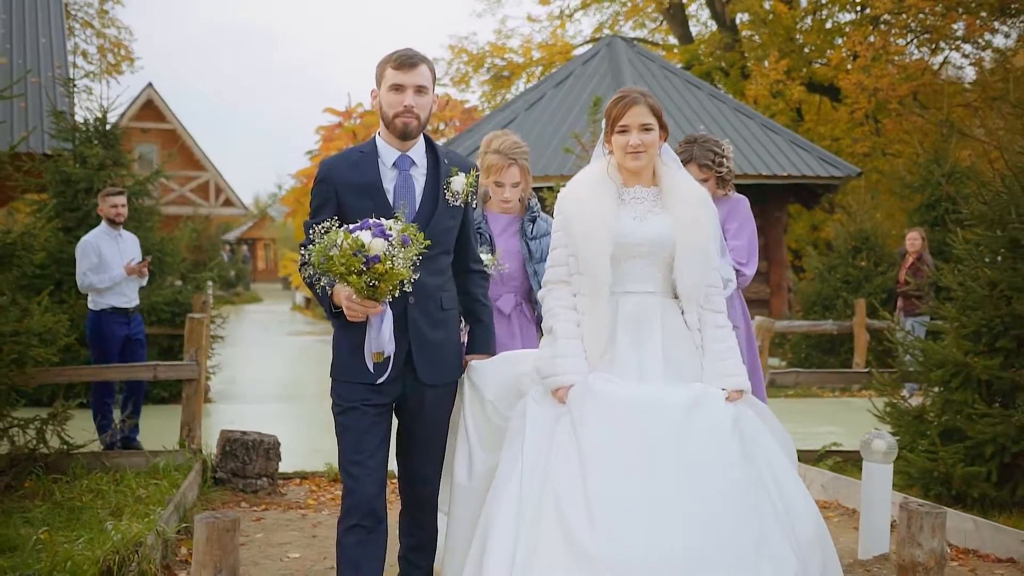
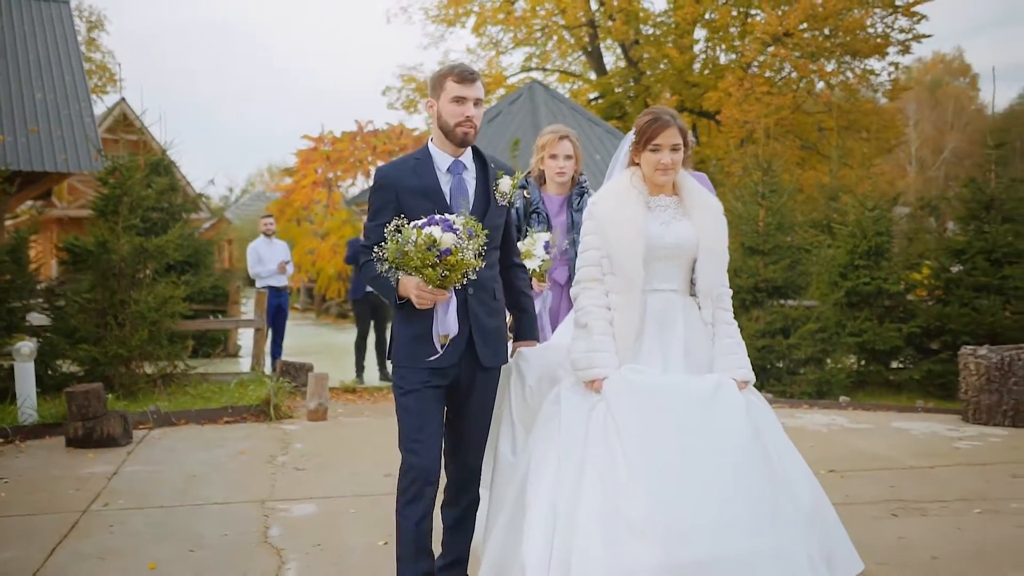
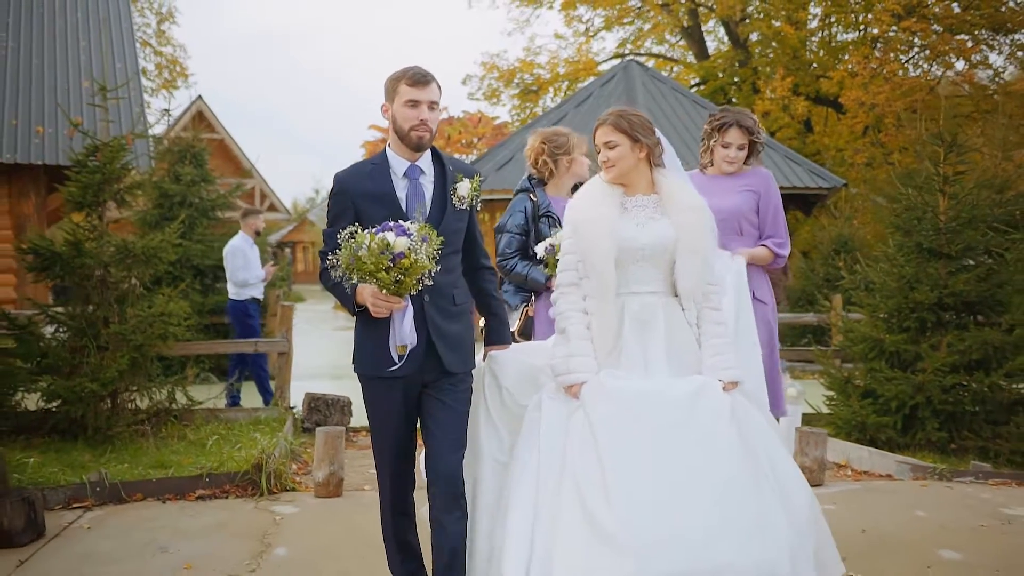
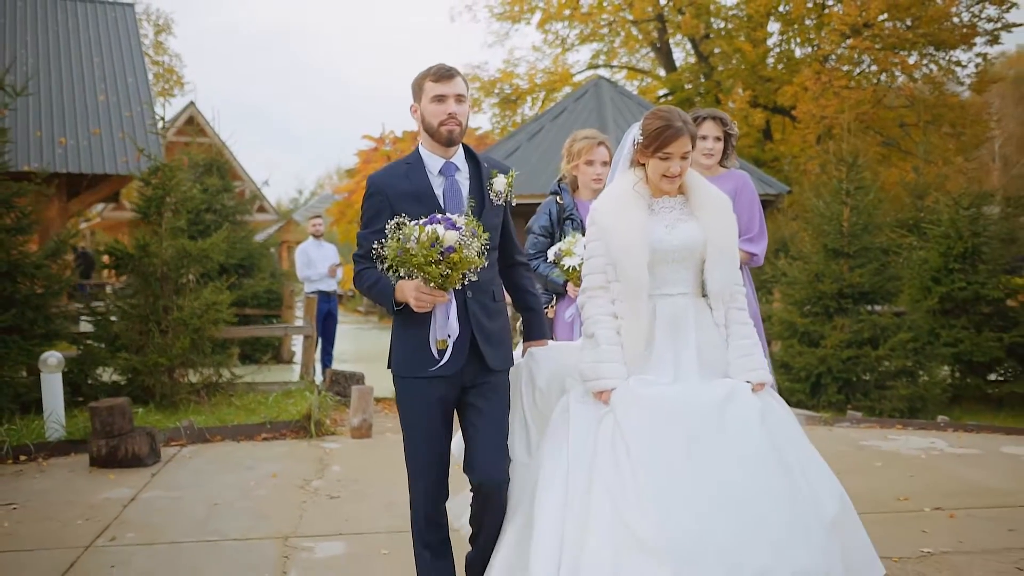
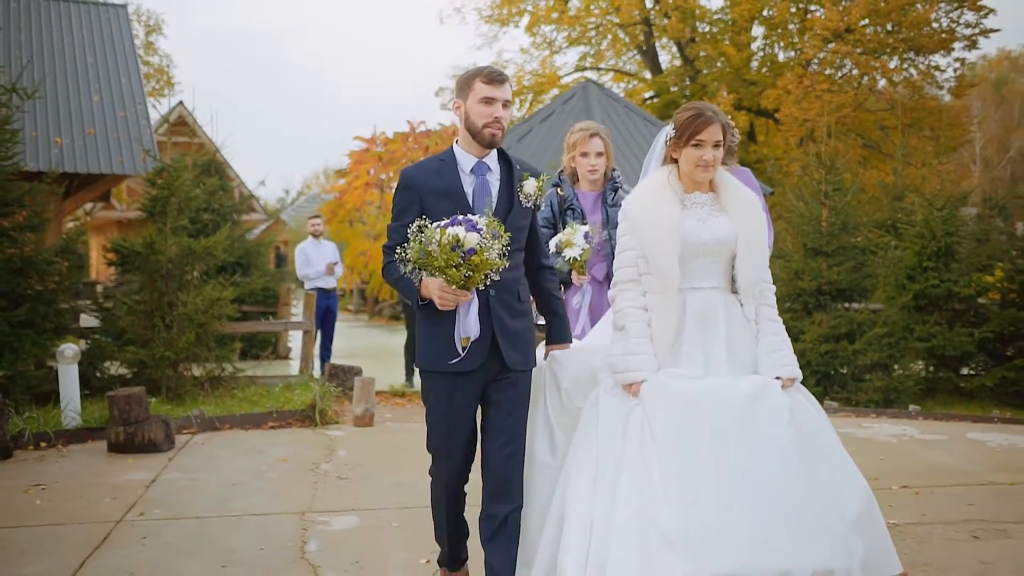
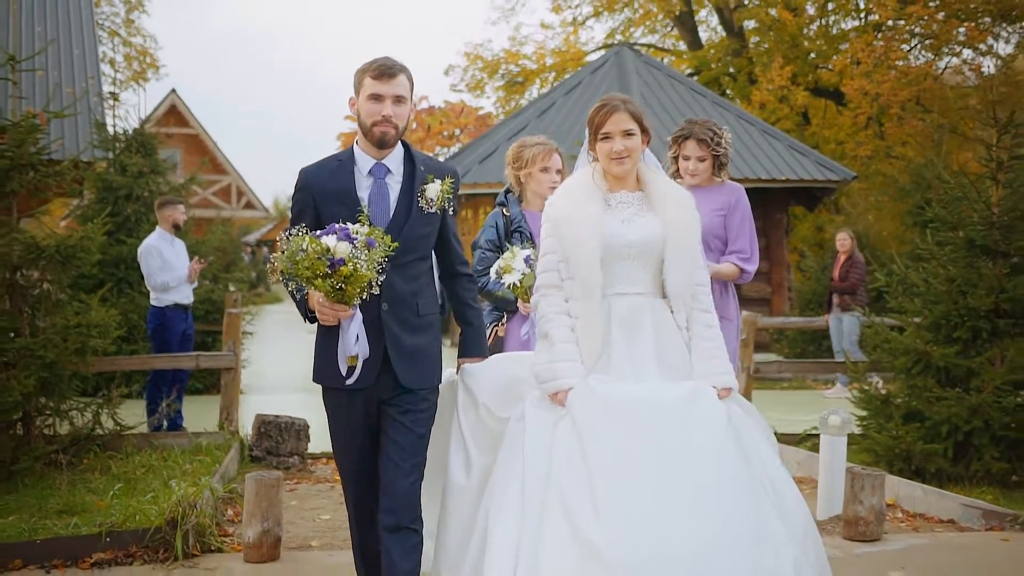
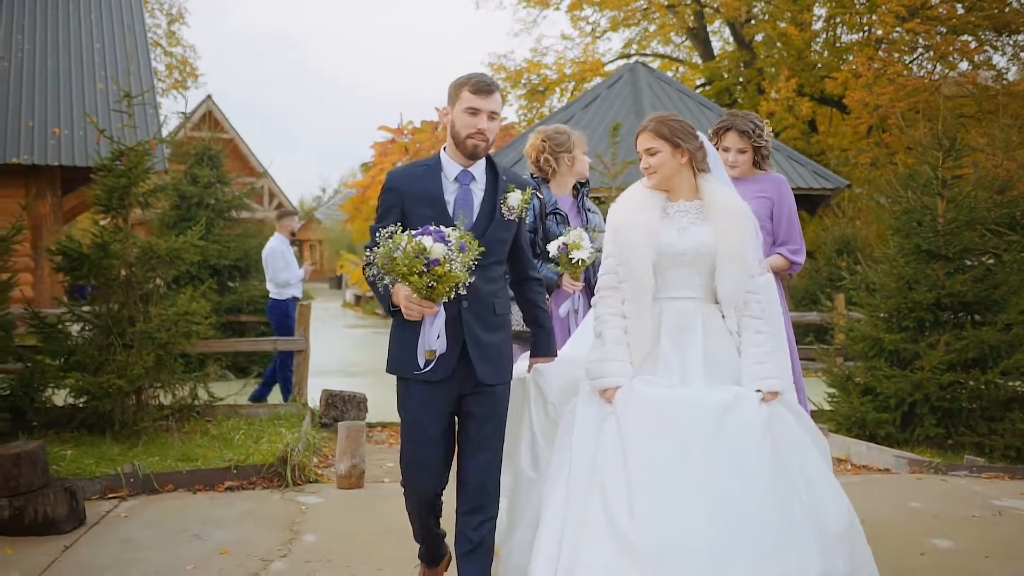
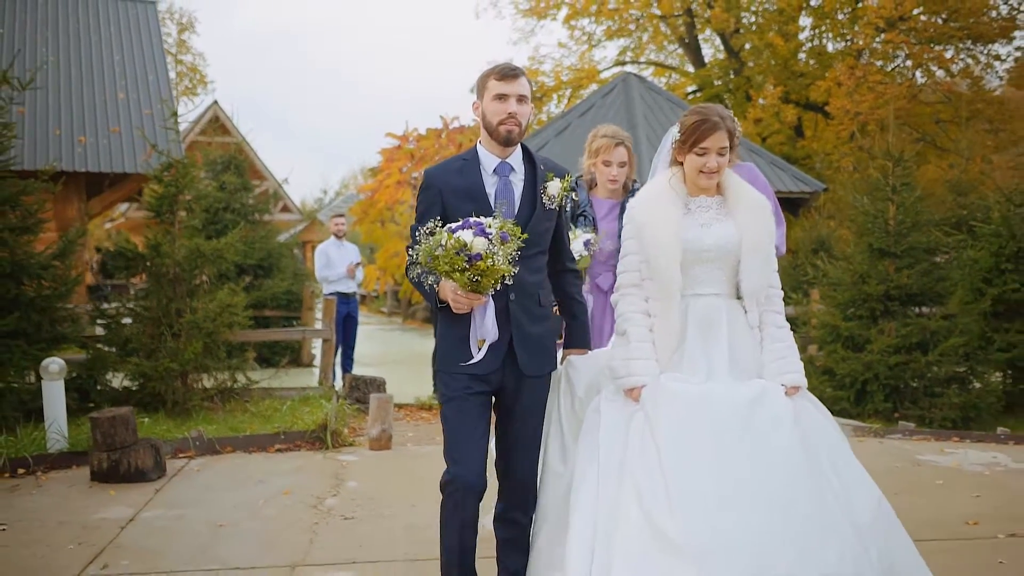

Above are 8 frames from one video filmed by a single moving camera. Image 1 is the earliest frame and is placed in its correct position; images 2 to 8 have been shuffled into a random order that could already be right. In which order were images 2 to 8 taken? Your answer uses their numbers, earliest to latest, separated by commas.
6, 3, 7, 8, 4, 5, 2
